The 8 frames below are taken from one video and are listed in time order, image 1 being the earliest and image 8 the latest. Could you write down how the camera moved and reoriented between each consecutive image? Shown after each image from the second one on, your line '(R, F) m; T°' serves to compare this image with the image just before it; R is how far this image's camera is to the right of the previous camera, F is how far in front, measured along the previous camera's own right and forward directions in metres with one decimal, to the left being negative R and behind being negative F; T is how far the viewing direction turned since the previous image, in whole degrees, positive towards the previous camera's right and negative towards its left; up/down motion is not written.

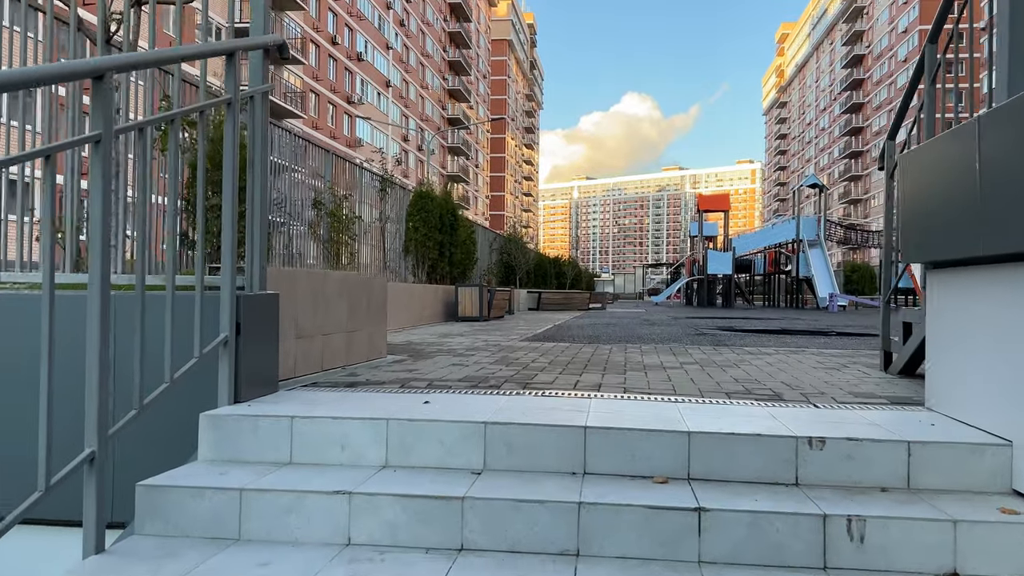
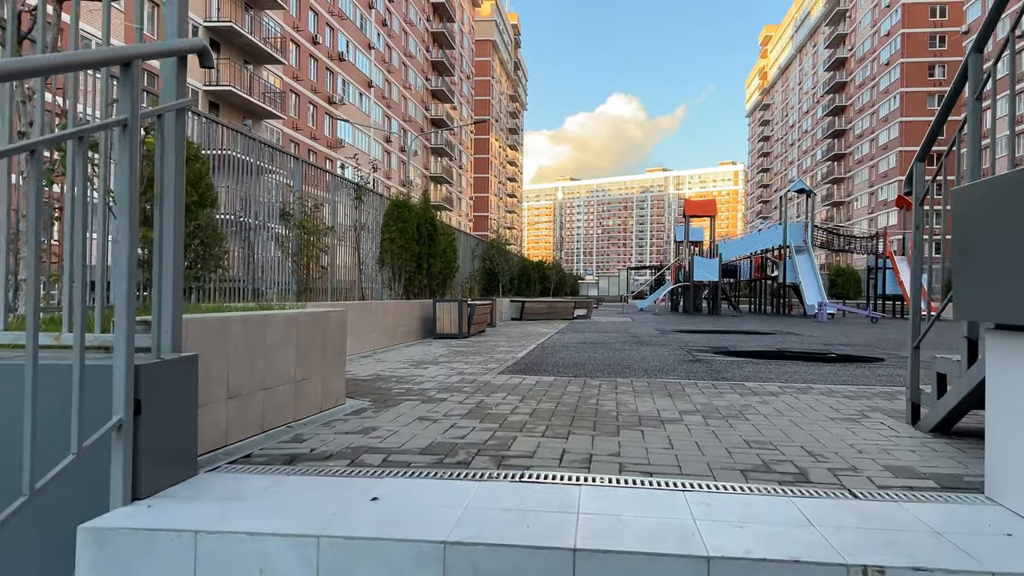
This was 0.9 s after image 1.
(0.0, +0.6) m; +1°
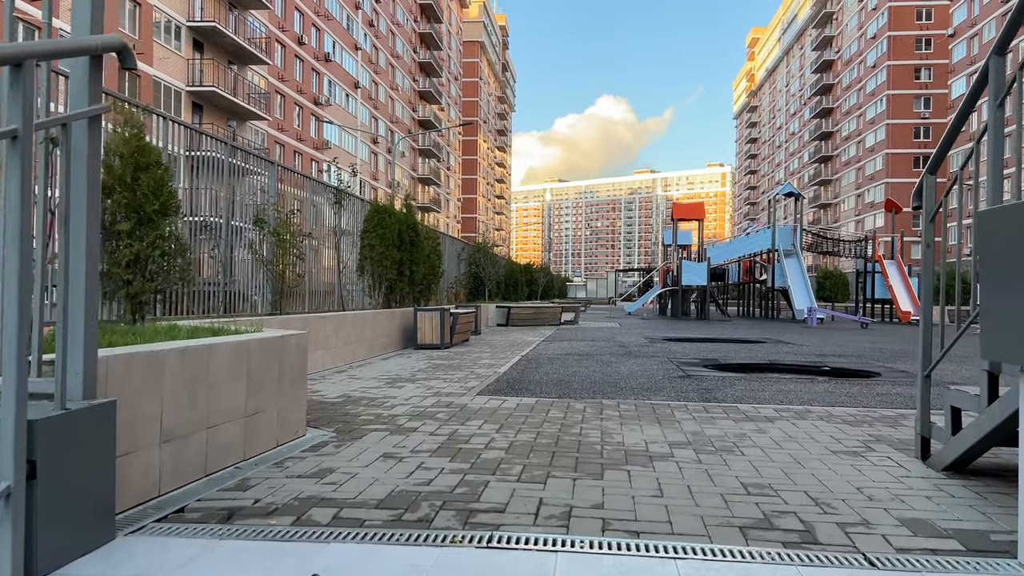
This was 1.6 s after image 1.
(+0.1, +0.3) m; +1°
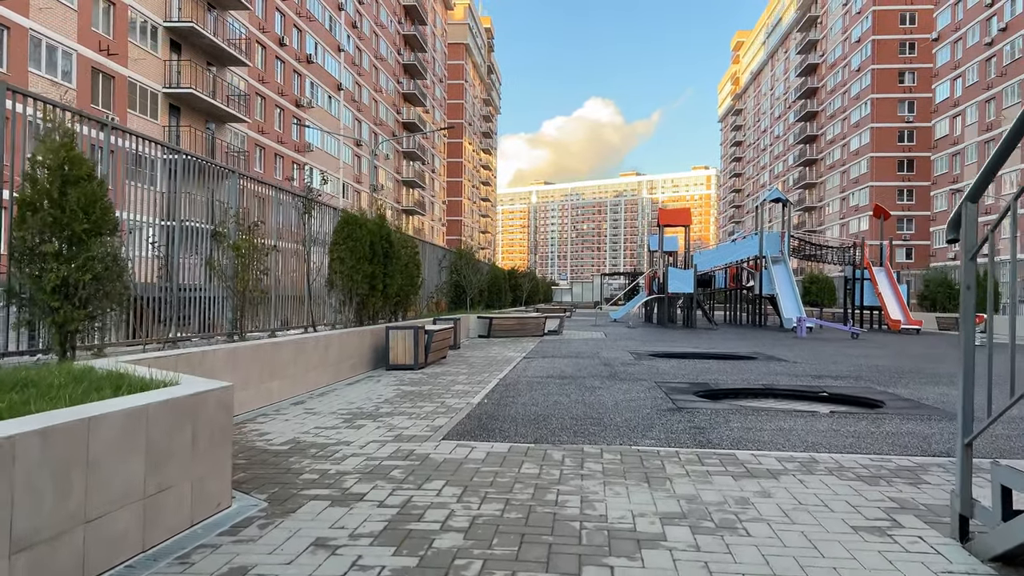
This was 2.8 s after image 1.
(+0.1, +0.6) m; +1°
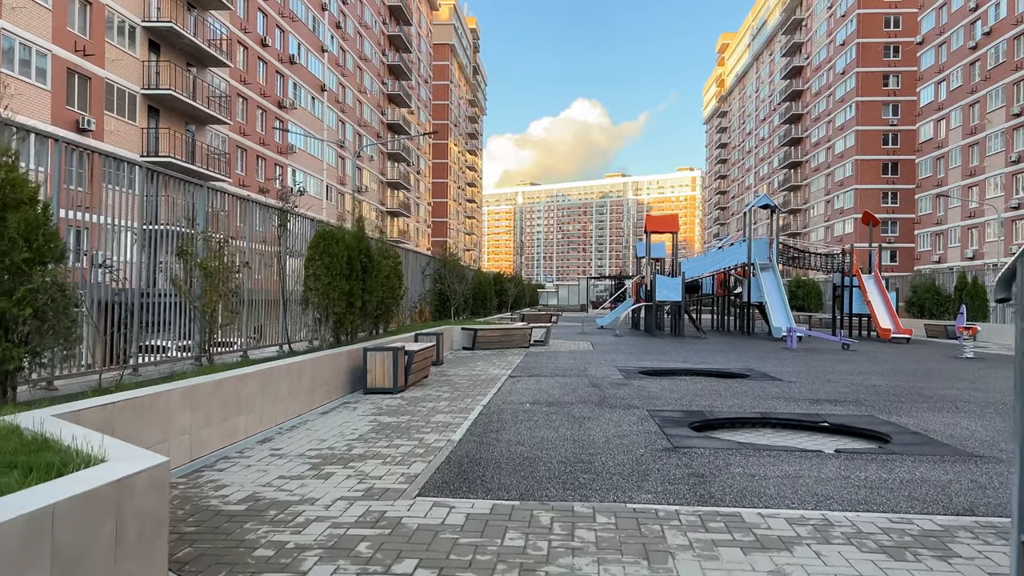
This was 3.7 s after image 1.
(0.0, +0.5) m; +1°
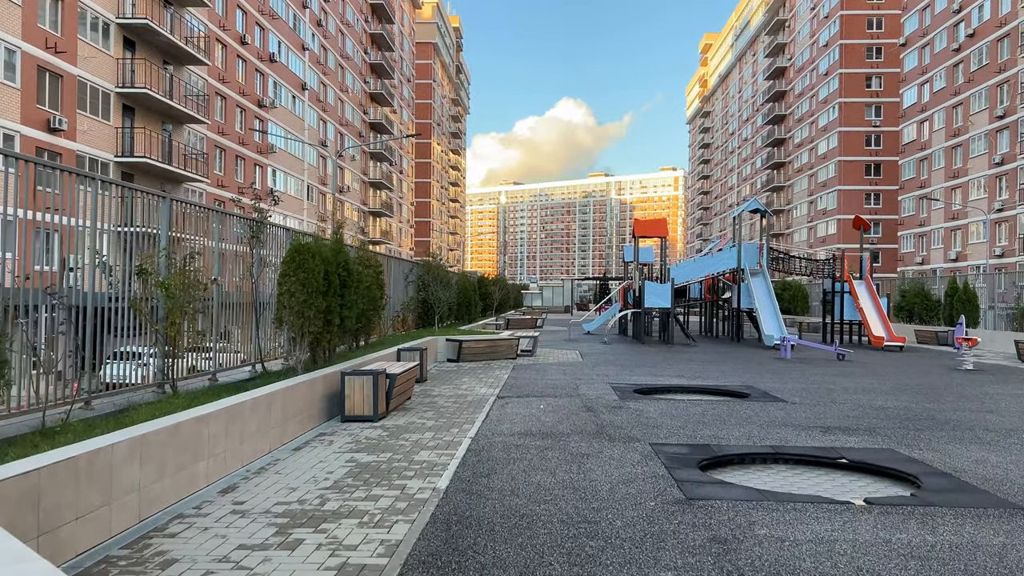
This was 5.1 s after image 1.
(-0.1, +0.7) m; +1°
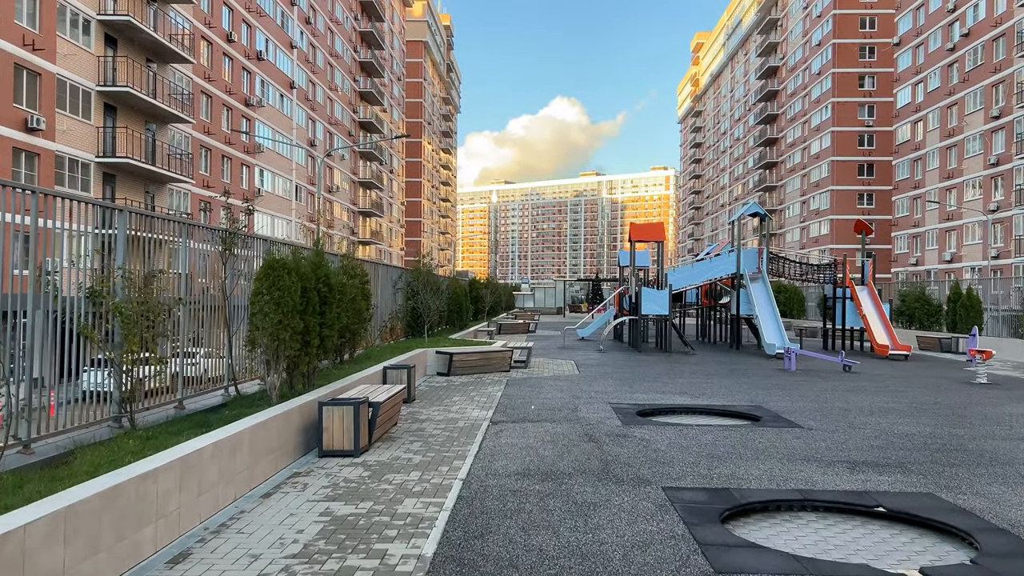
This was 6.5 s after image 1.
(0.0, +0.8) m; +1°
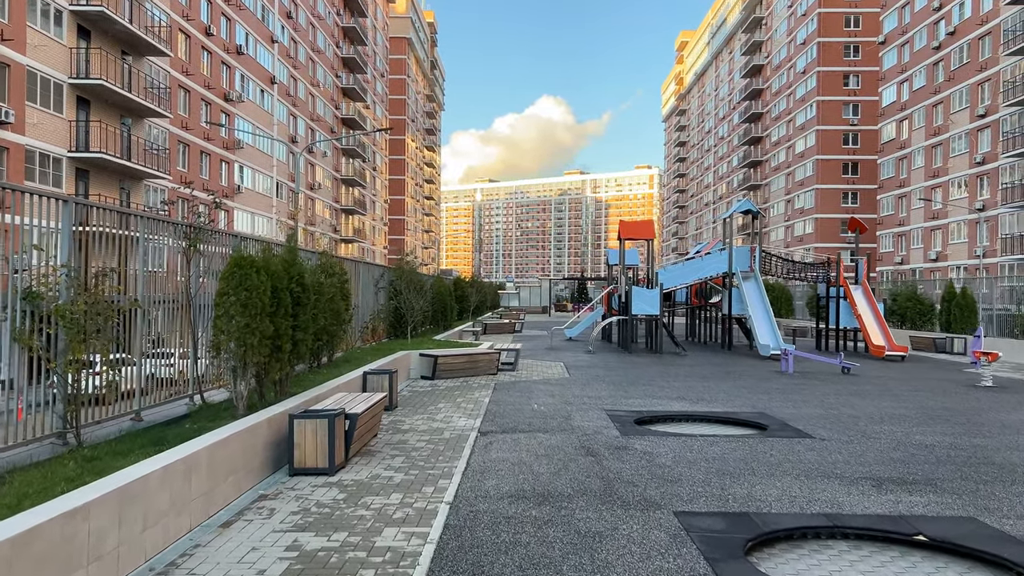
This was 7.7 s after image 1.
(-0.1, +0.7) m; +1°
